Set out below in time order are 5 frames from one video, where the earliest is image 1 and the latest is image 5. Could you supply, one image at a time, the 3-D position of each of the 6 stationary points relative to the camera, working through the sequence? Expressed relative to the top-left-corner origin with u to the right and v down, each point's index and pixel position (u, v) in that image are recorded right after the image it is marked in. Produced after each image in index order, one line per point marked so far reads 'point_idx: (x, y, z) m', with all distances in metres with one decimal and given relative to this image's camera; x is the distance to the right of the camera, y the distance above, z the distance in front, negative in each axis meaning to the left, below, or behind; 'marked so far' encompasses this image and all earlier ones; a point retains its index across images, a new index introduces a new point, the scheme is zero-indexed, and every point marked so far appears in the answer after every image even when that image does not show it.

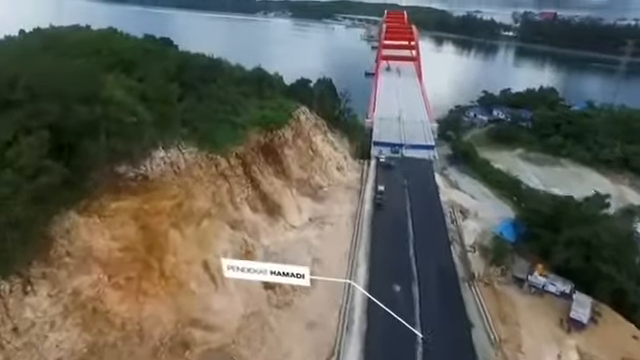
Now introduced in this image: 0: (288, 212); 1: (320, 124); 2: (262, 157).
0: (-1.0, -1.0, +12.1) m
1: (0.0, +2.1, +15.0) m
2: (-1.8, +0.7, +12.5) m
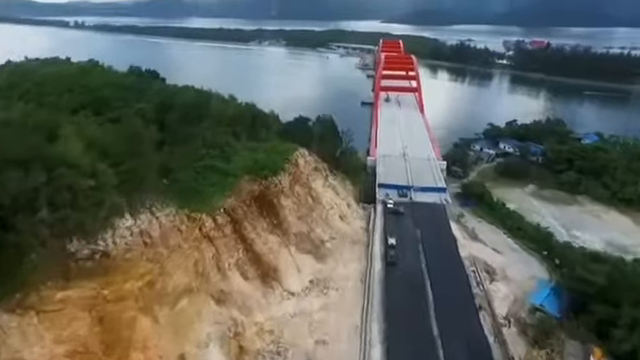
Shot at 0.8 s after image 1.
0: (-0.9, -2.5, +10.3) m
1: (0.0, +0.4, +13.4) m
2: (-1.7, -0.8, +10.8) m
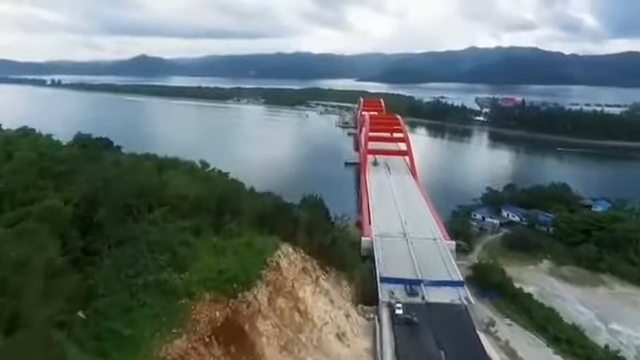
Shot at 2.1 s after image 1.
0: (-1.0, -4.7, +6.8) m
1: (-0.3, -2.2, +10.2) m
2: (-1.9, -3.1, +7.4) m
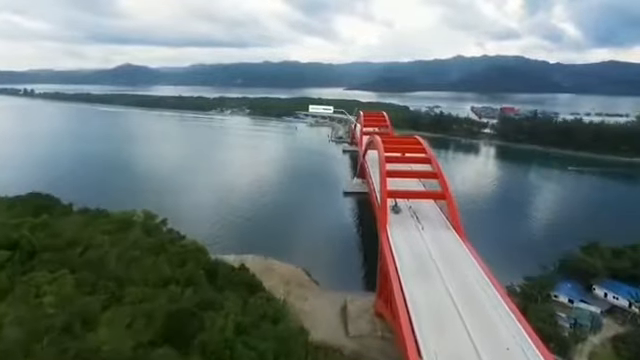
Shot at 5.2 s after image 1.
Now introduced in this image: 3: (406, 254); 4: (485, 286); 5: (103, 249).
0: (-0.4, -6.7, -1.1) m
1: (+0.1, -4.3, +2.4) m
2: (-1.4, -5.2, -0.5) m
3: (+3.0, -2.6, +14.7) m
4: (+5.2, -3.2, +12.9) m
5: (-5.7, -1.8, +10.0) m
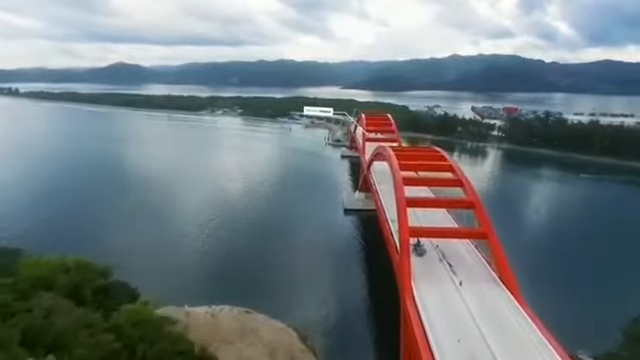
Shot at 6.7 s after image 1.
0: (-0.3, -7.8, -5.8) m
1: (+0.3, -5.4, -2.2) m
2: (-1.2, -6.3, -5.1) m
3: (+3.0, -3.6, +10.1) m
4: (+5.2, -4.3, +8.3) m
5: (-5.7, -2.9, +5.3) m
